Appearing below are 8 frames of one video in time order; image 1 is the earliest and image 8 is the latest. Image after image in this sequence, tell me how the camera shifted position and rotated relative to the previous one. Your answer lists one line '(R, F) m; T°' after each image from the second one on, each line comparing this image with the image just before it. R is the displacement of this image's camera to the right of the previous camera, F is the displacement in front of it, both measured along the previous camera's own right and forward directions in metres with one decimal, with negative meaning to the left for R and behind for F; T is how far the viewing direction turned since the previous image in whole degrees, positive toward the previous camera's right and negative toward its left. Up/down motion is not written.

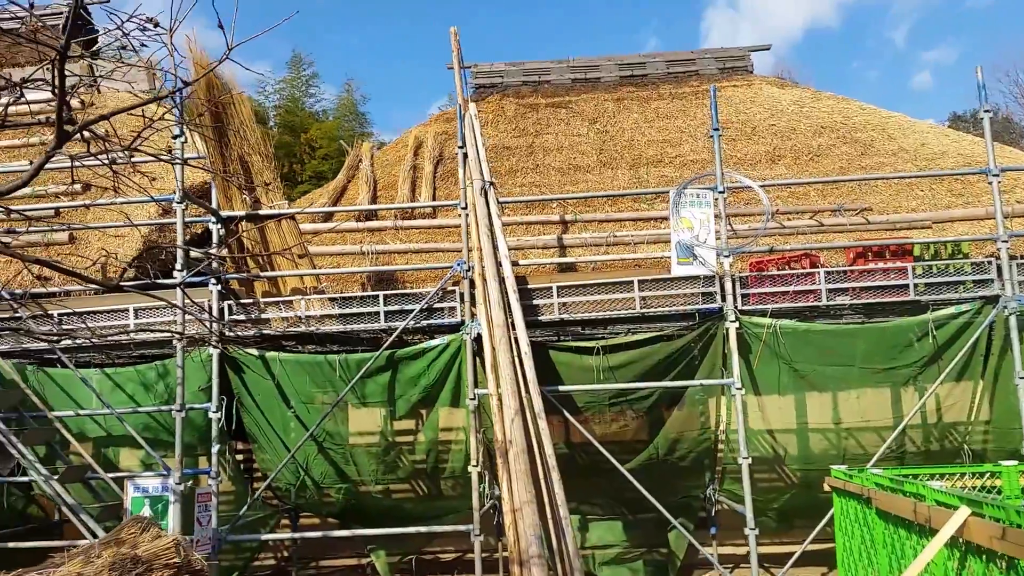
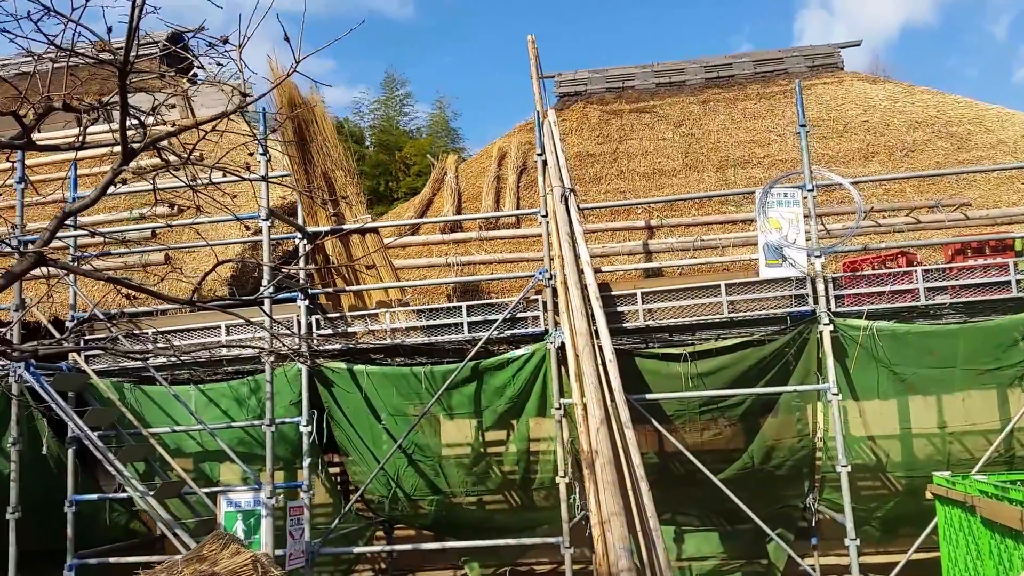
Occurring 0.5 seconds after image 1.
(+0.1, +0.1) m; -6°
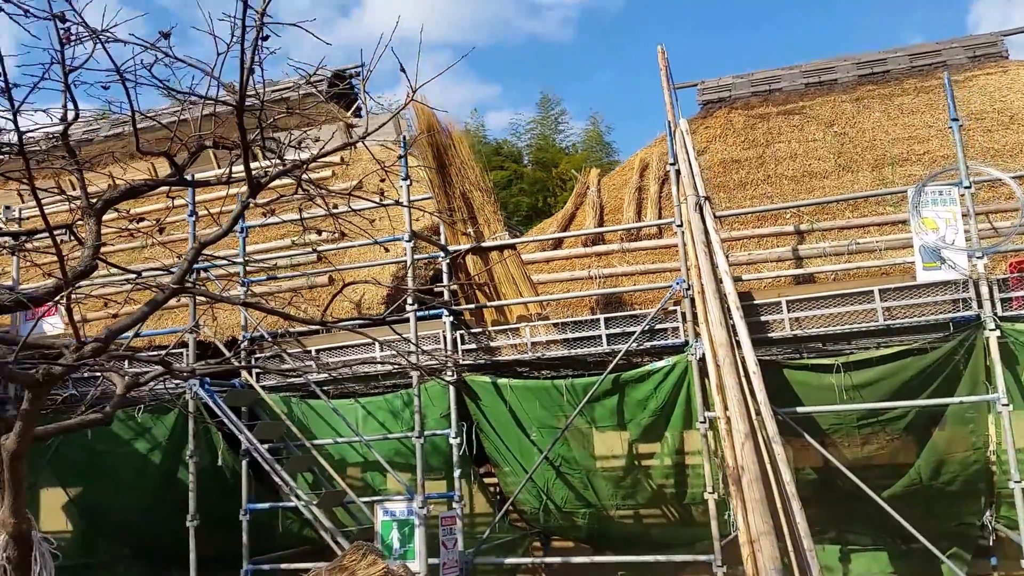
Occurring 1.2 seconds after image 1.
(+0.2, 0.0) m; -10°
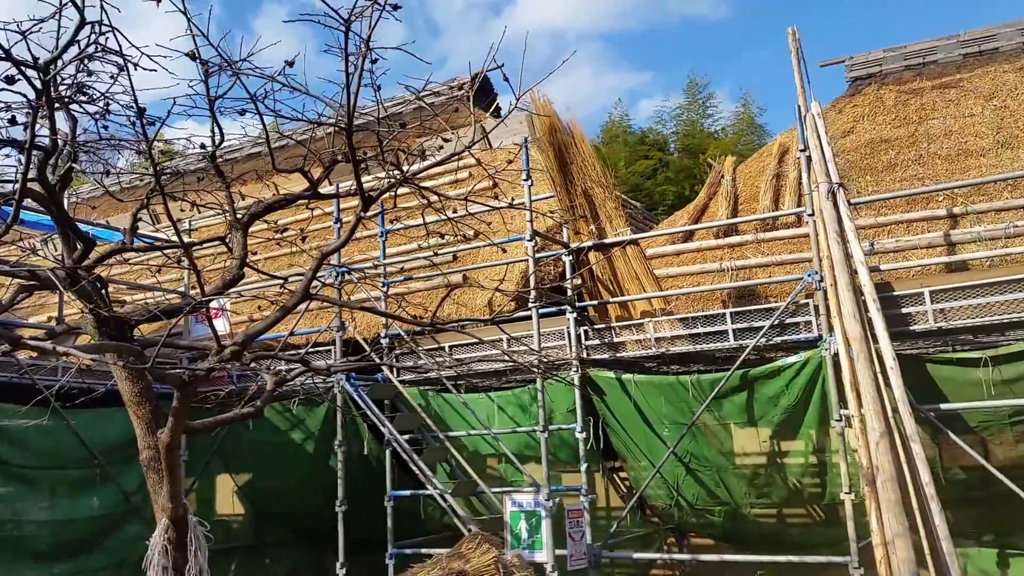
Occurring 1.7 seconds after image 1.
(+0.2, 0.0) m; -10°
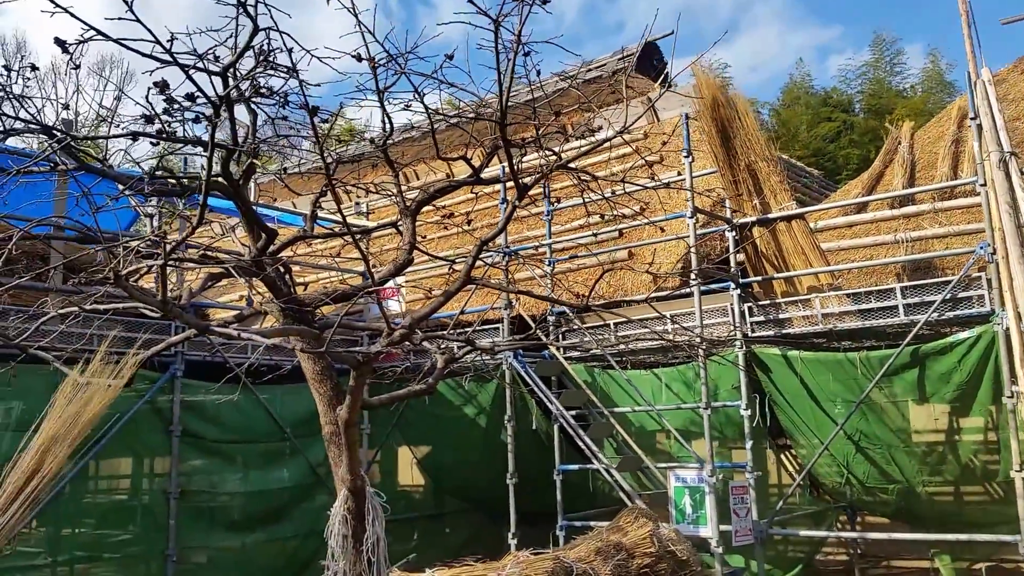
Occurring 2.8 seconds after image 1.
(+0.1, -0.2) m; -11°
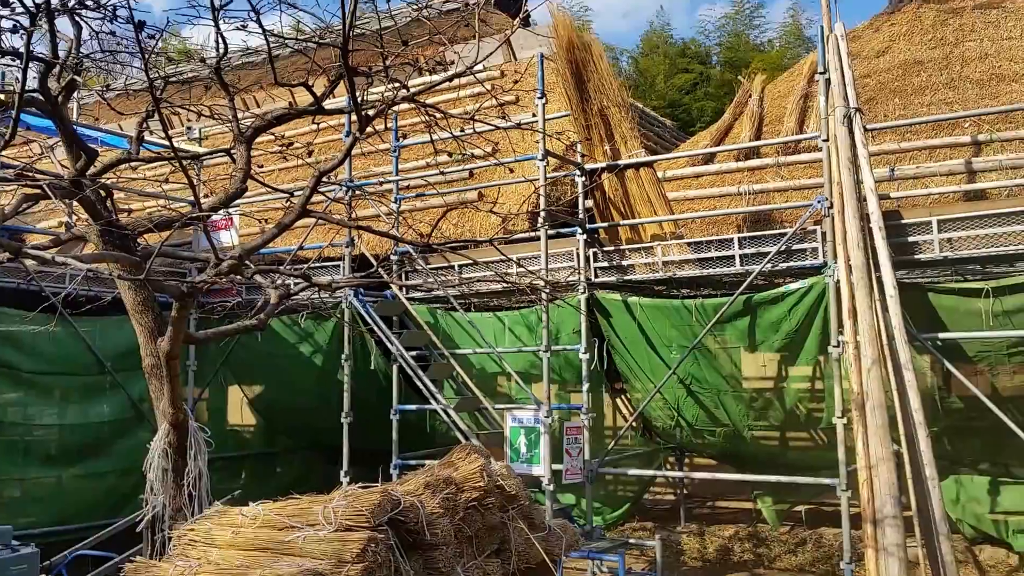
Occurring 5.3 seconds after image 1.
(0.0, +0.2) m; +9°
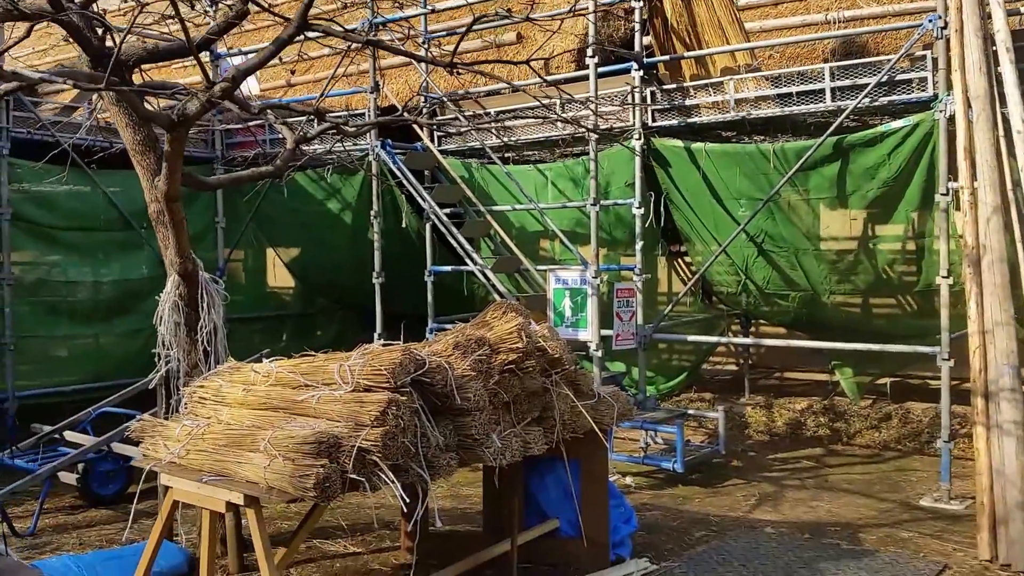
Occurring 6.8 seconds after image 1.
(0.0, +0.6) m; -2°
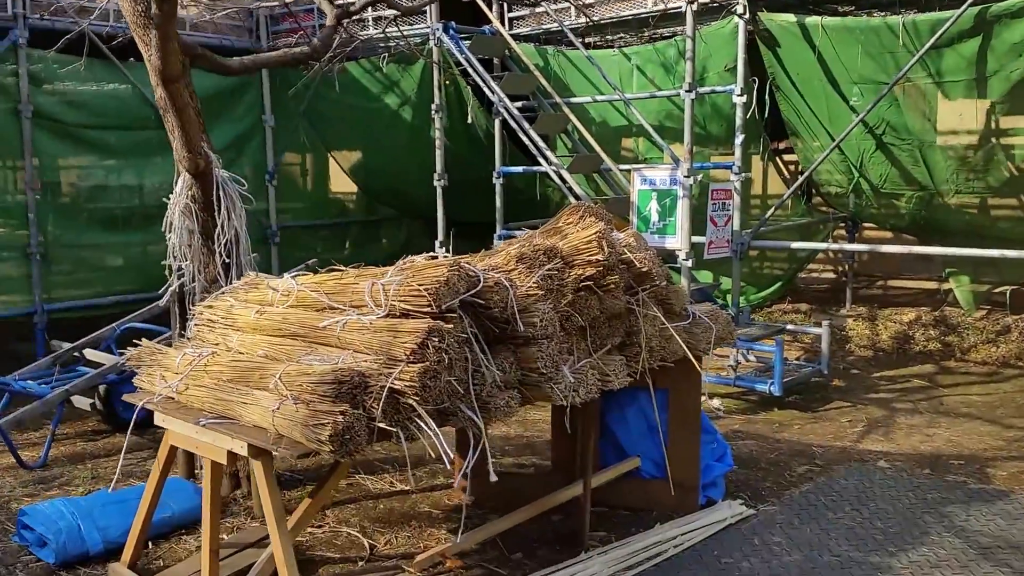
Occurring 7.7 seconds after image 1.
(0.0, +0.6) m; -5°
